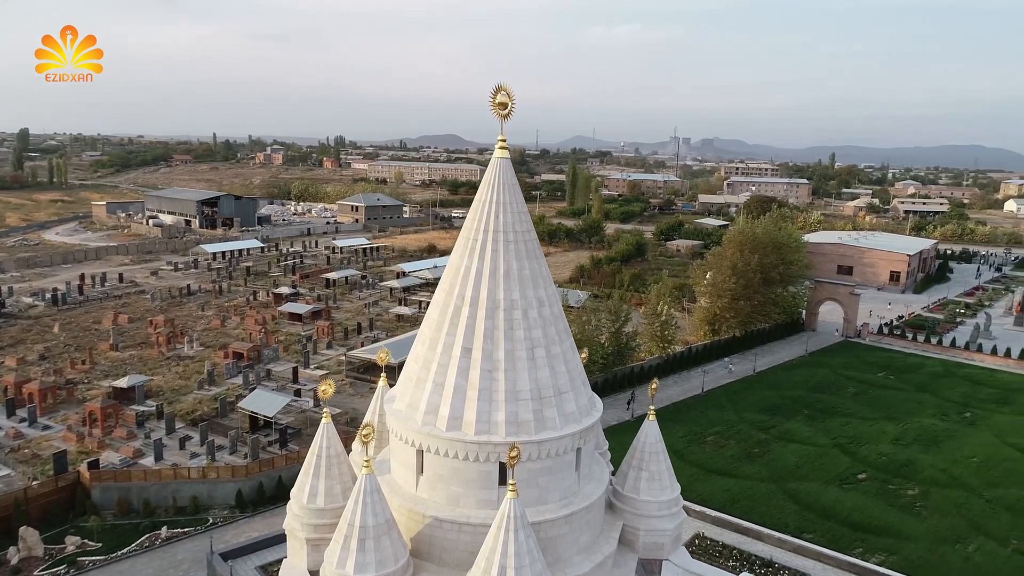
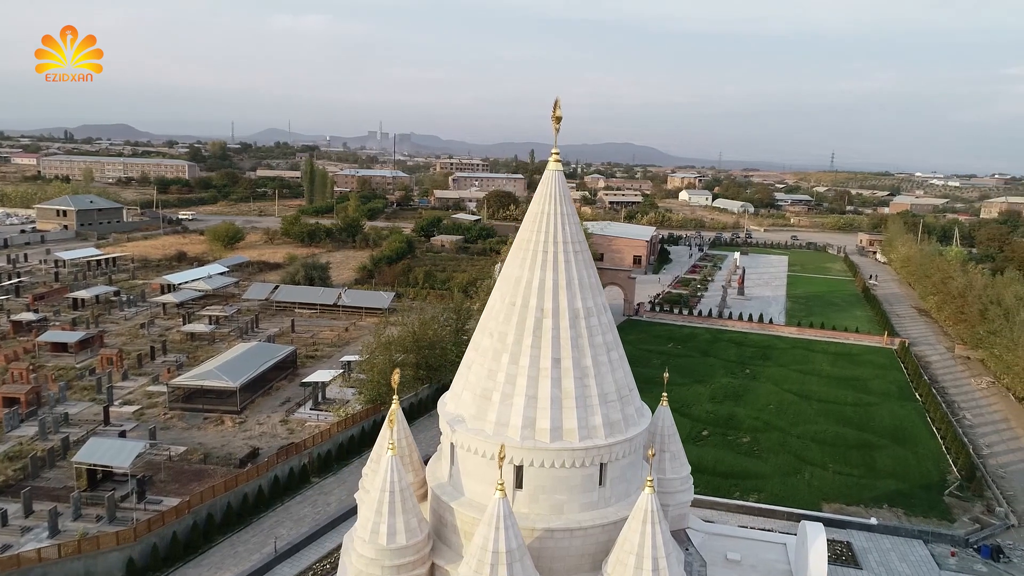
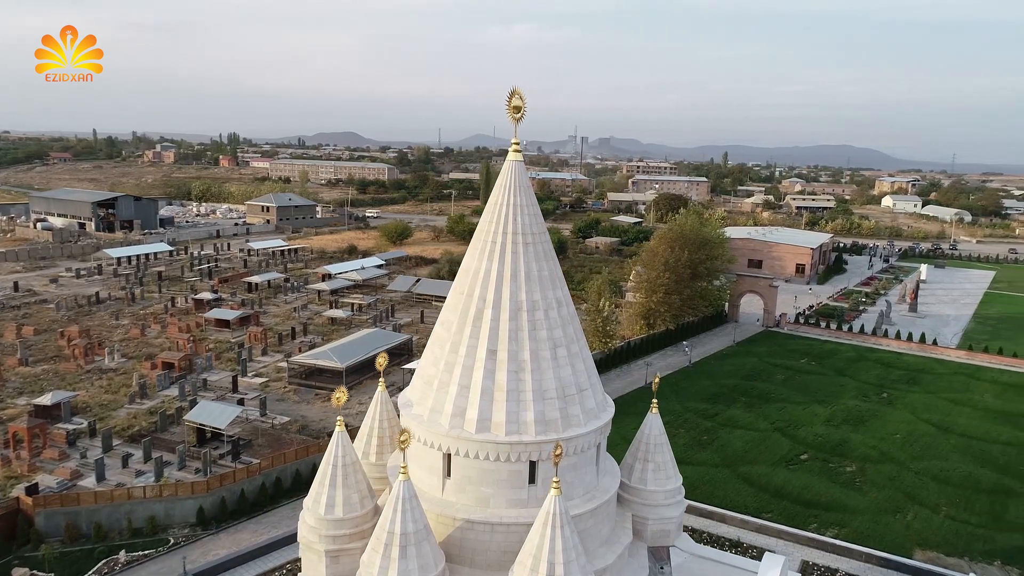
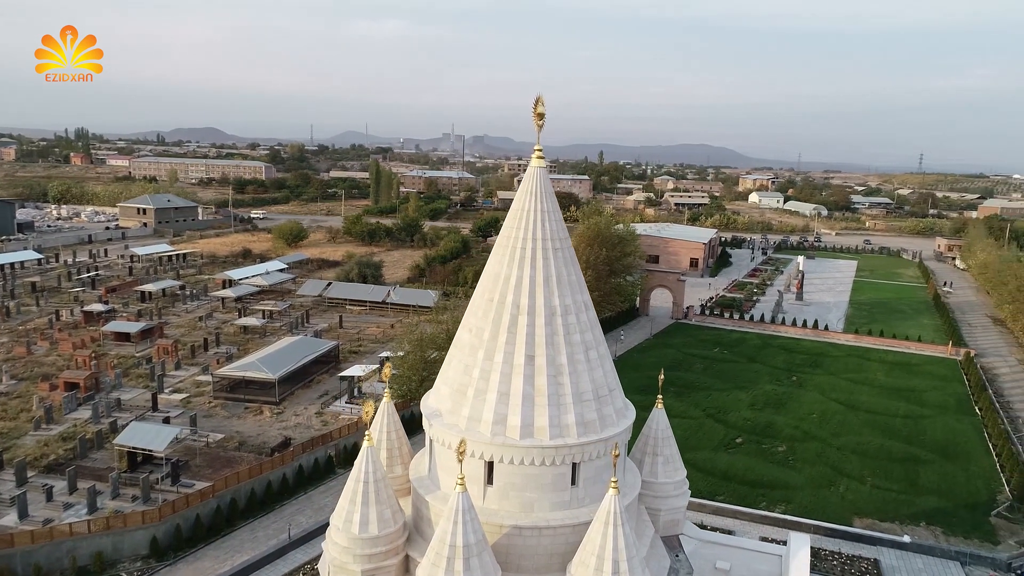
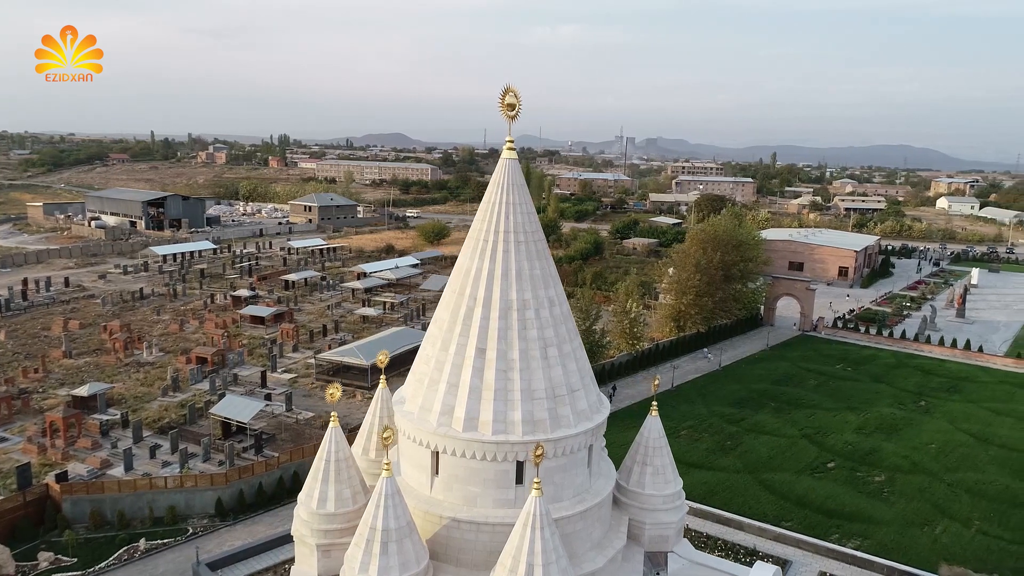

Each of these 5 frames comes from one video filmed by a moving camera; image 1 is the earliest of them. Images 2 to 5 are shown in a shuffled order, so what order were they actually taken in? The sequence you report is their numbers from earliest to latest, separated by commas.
5, 3, 4, 2
